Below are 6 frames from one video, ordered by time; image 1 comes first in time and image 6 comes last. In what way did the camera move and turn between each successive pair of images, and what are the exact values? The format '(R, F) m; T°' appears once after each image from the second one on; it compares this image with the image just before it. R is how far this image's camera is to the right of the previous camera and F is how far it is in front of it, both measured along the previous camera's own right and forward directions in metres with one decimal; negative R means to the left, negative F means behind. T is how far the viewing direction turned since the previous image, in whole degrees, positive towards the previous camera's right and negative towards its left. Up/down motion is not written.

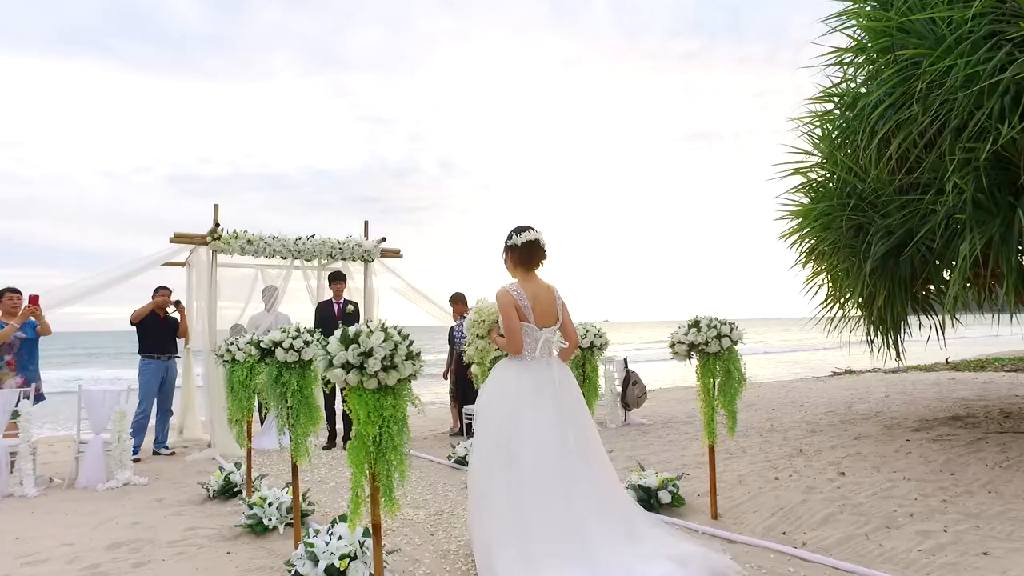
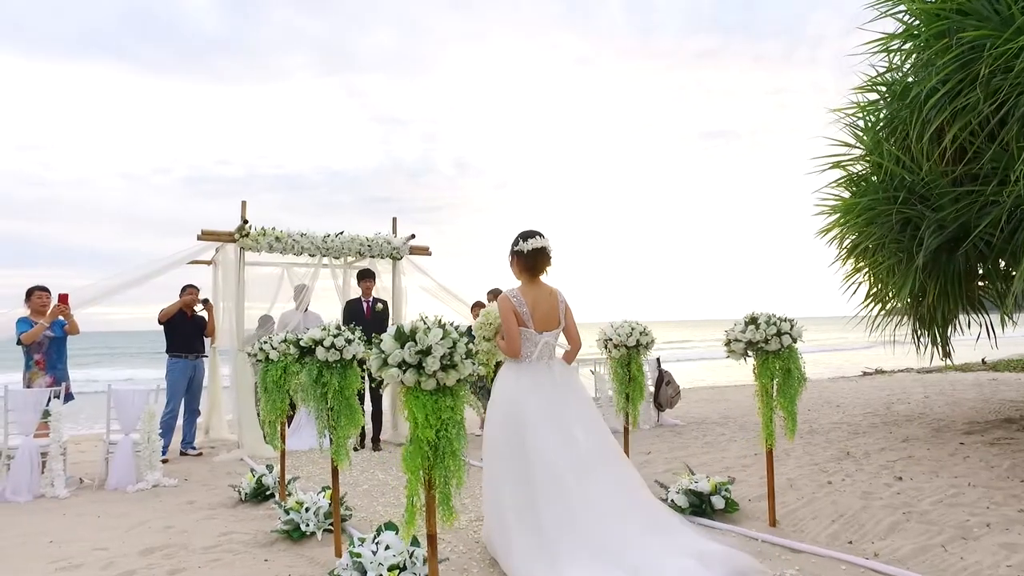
(-0.2, +0.2) m; -1°
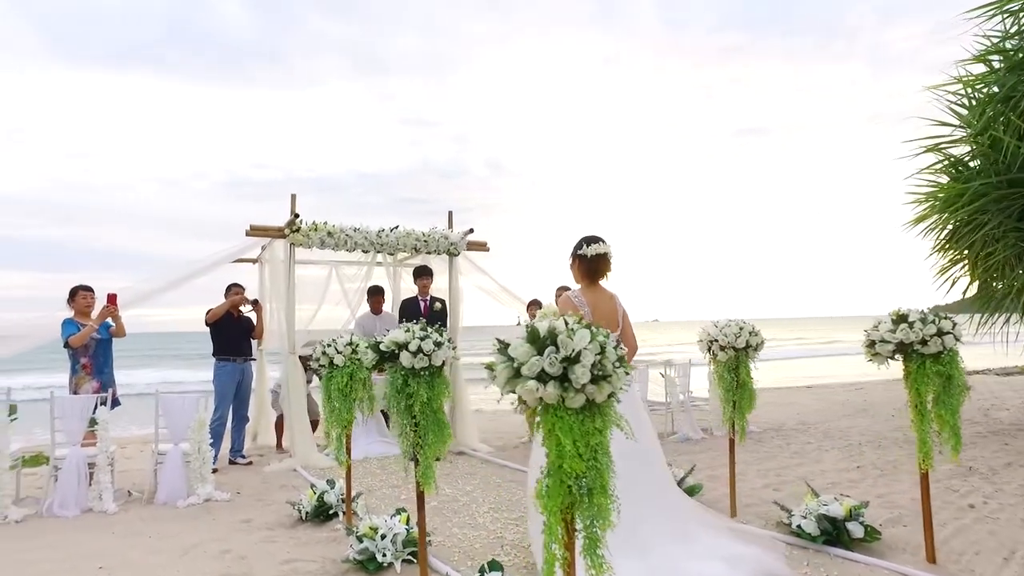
(-0.4, +0.5) m; -3°
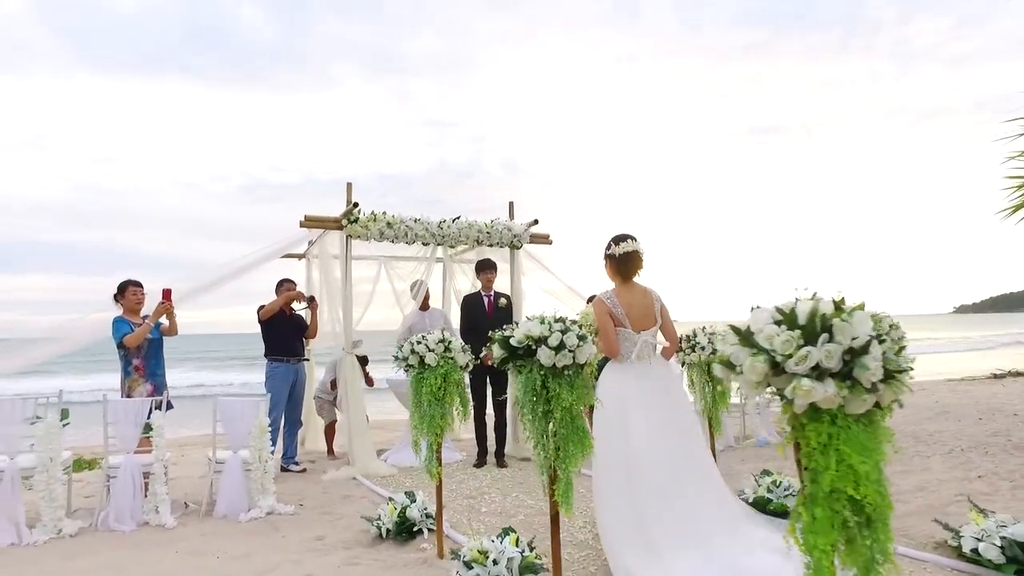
(-0.5, +0.4) m; -1°
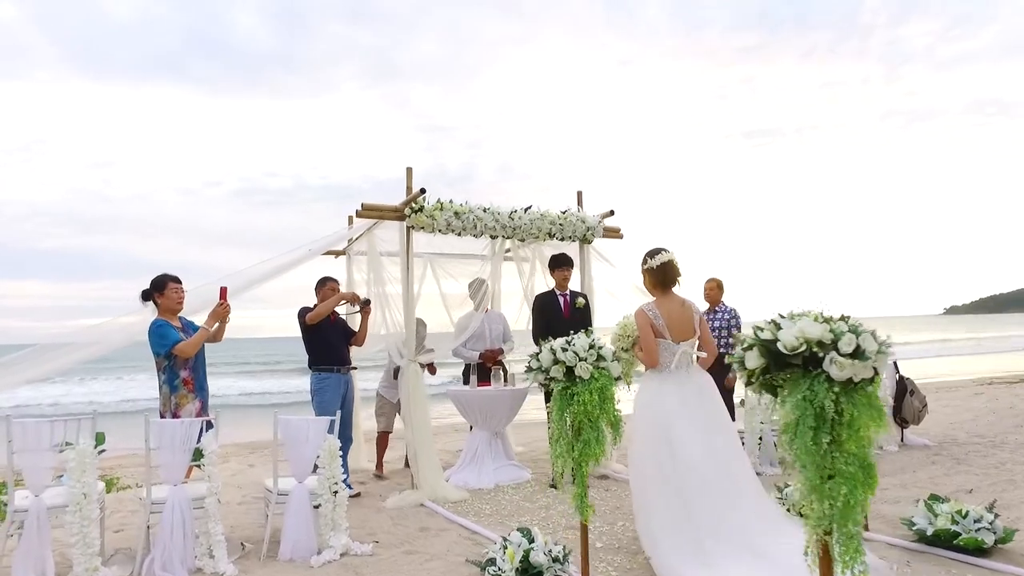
(-0.7, +0.7) m; +1°
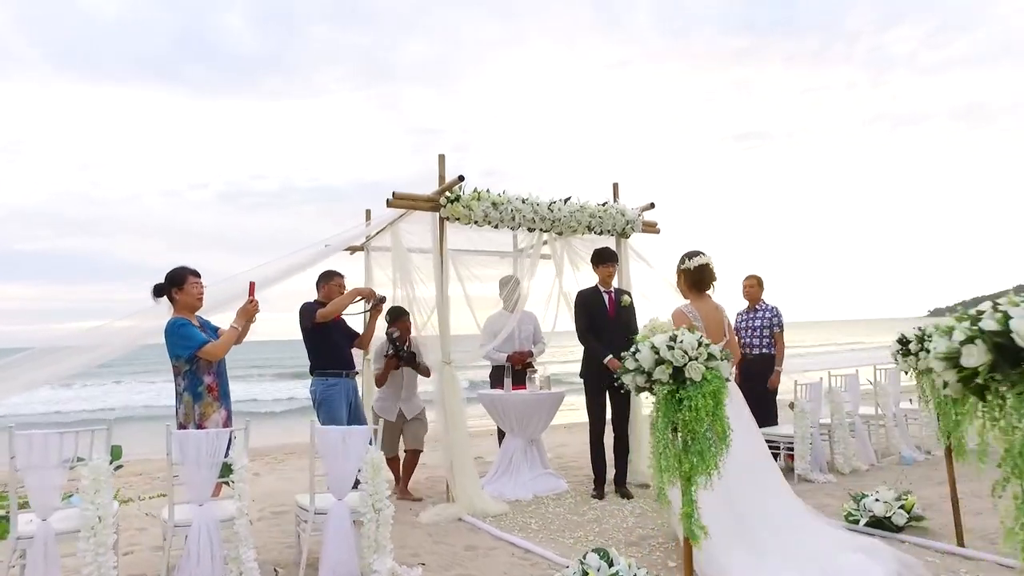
(-0.4, +0.4) m; +1°
